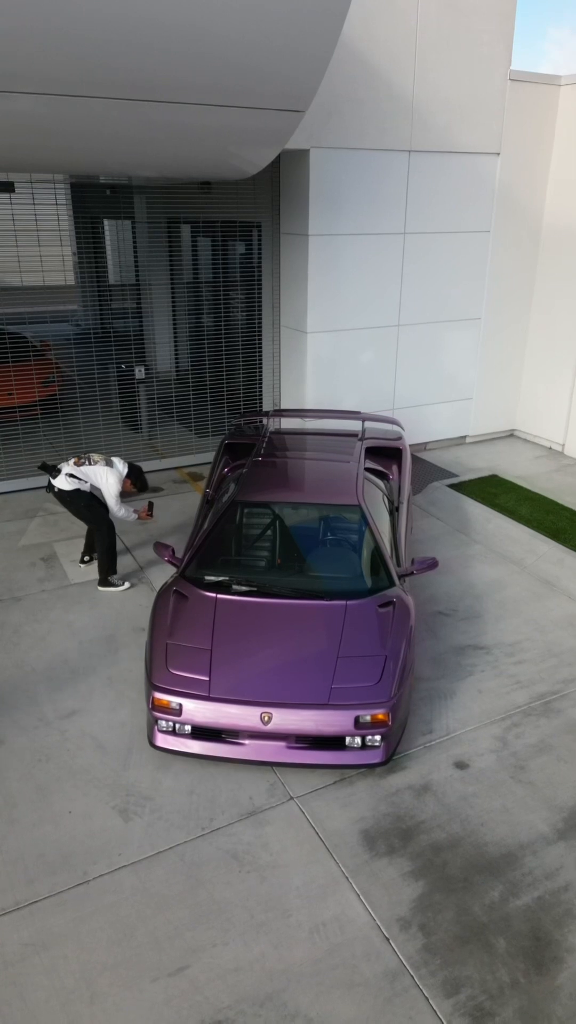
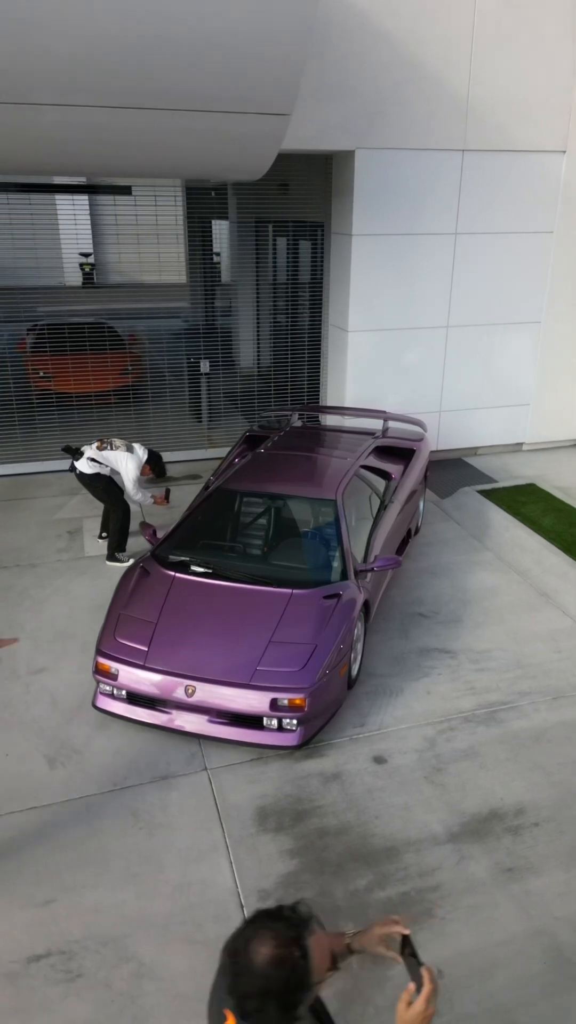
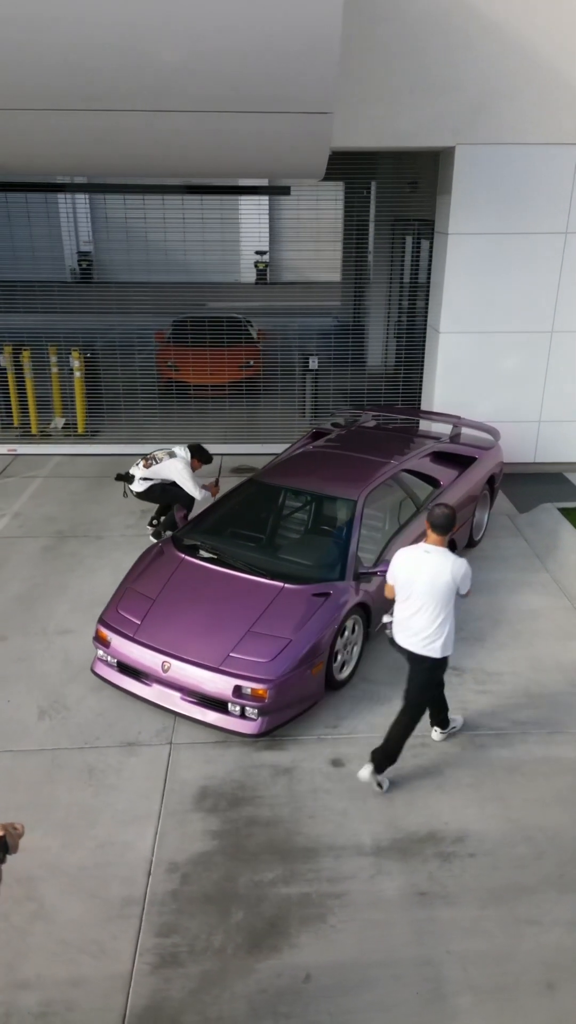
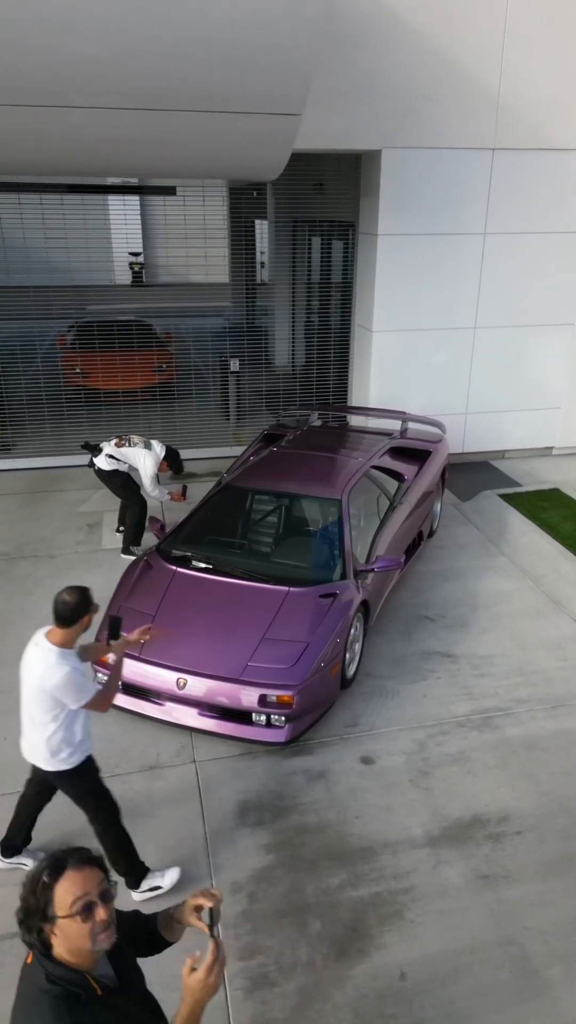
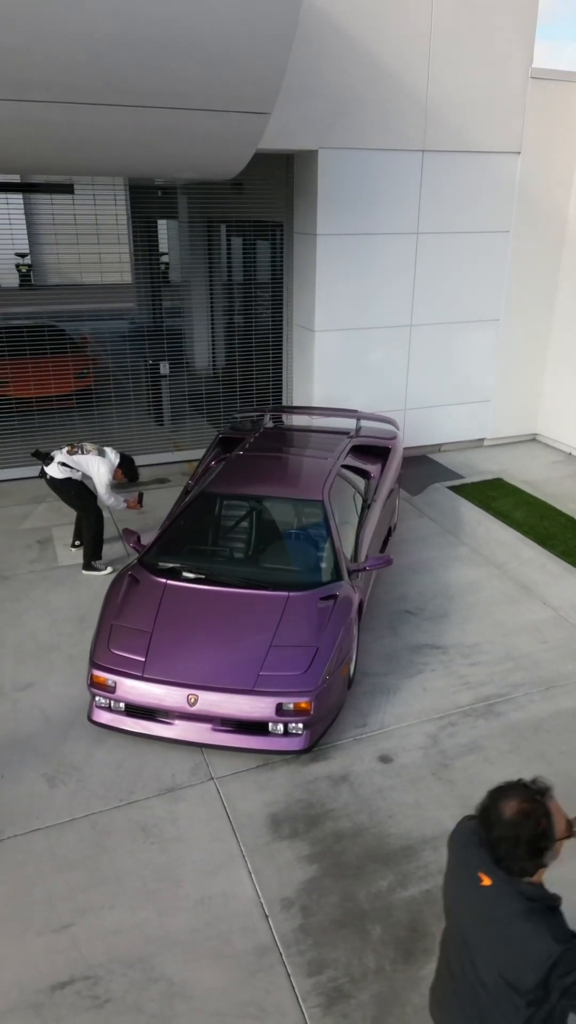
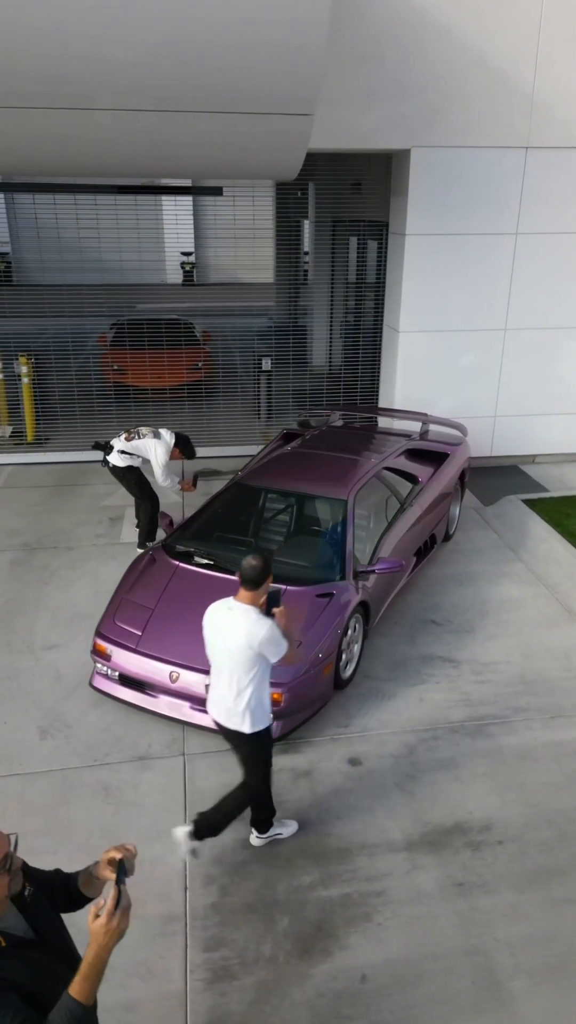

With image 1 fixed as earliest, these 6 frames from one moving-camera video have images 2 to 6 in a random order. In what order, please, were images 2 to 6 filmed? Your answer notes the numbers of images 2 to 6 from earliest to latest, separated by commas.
5, 2, 4, 6, 3
